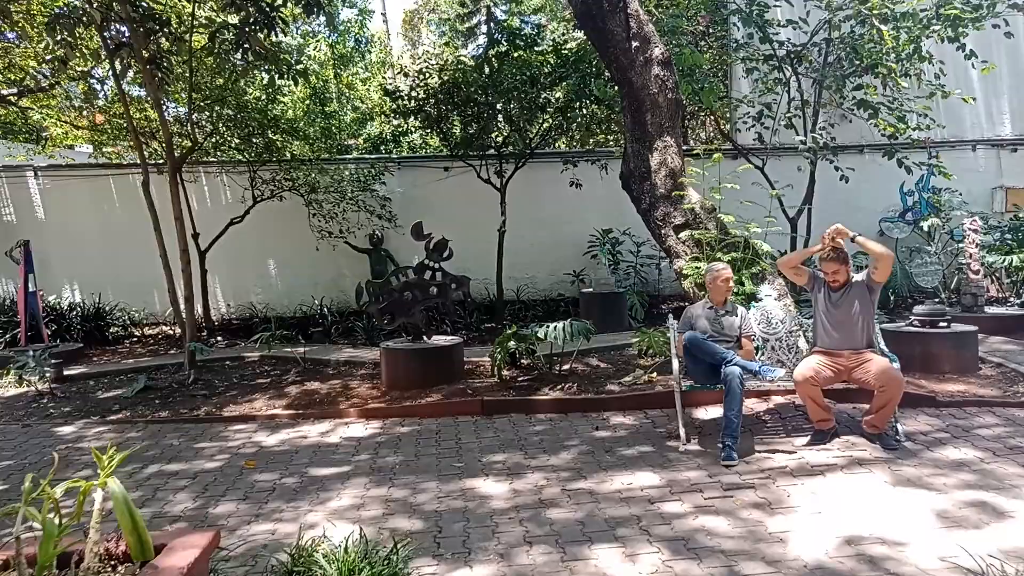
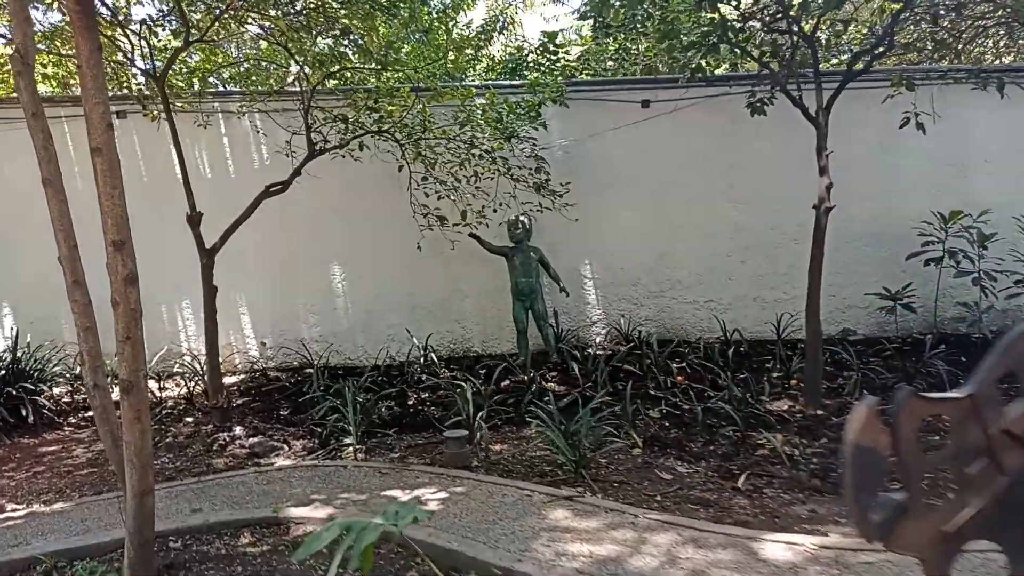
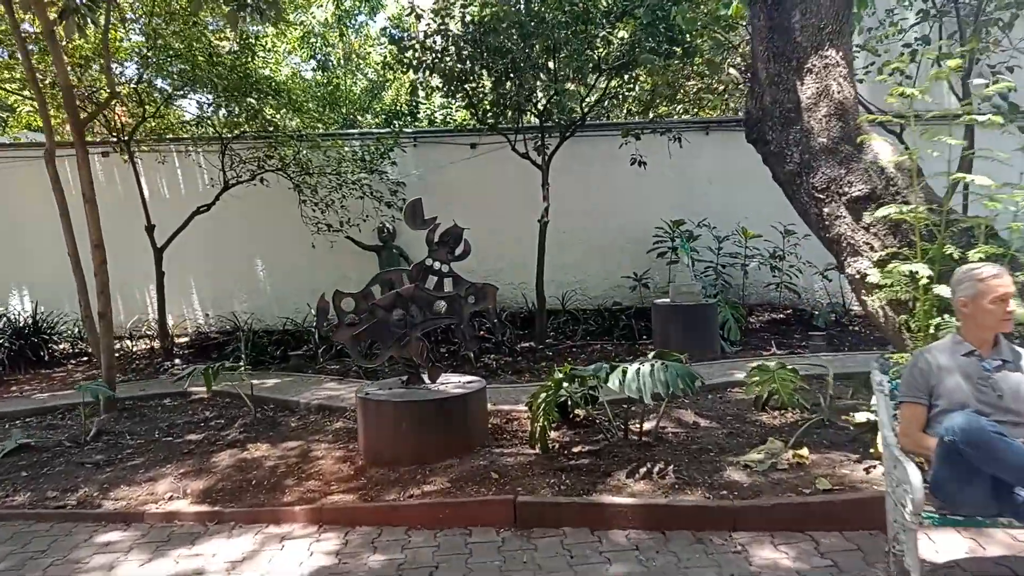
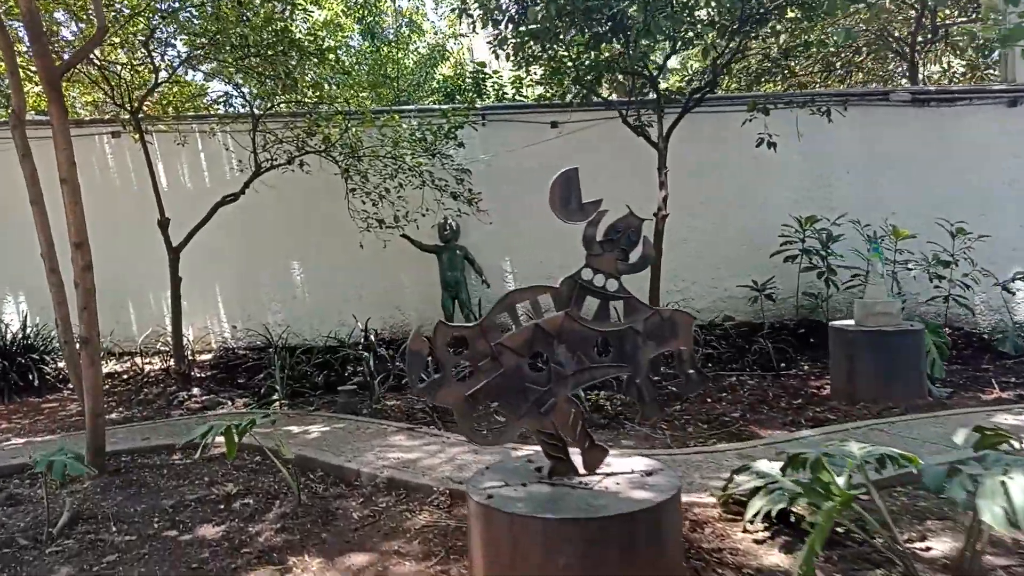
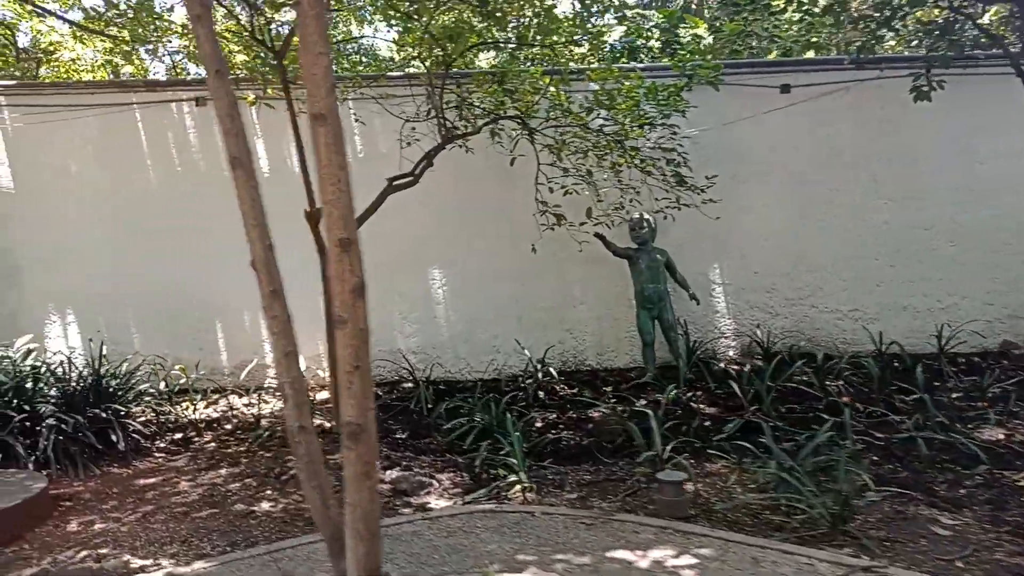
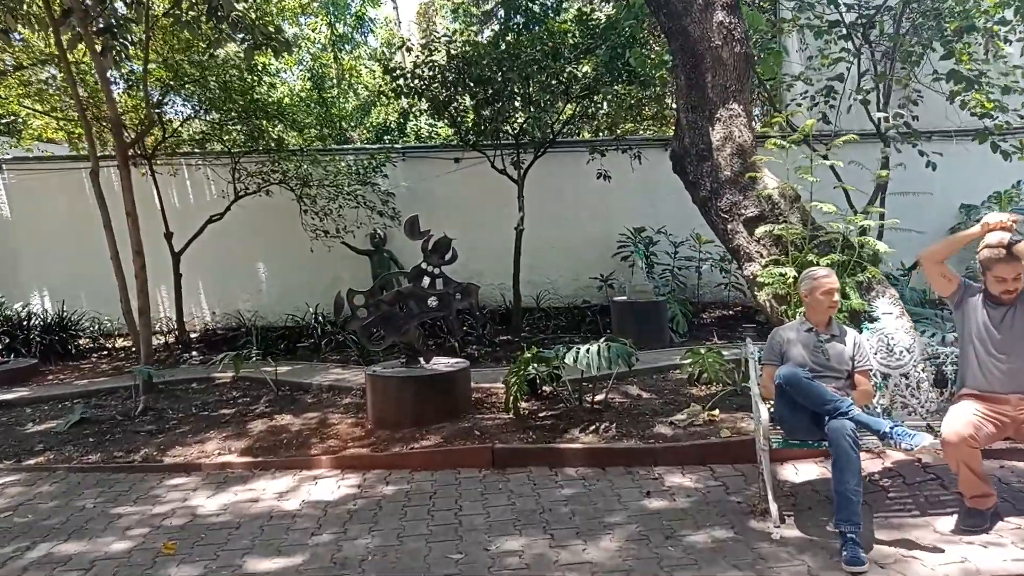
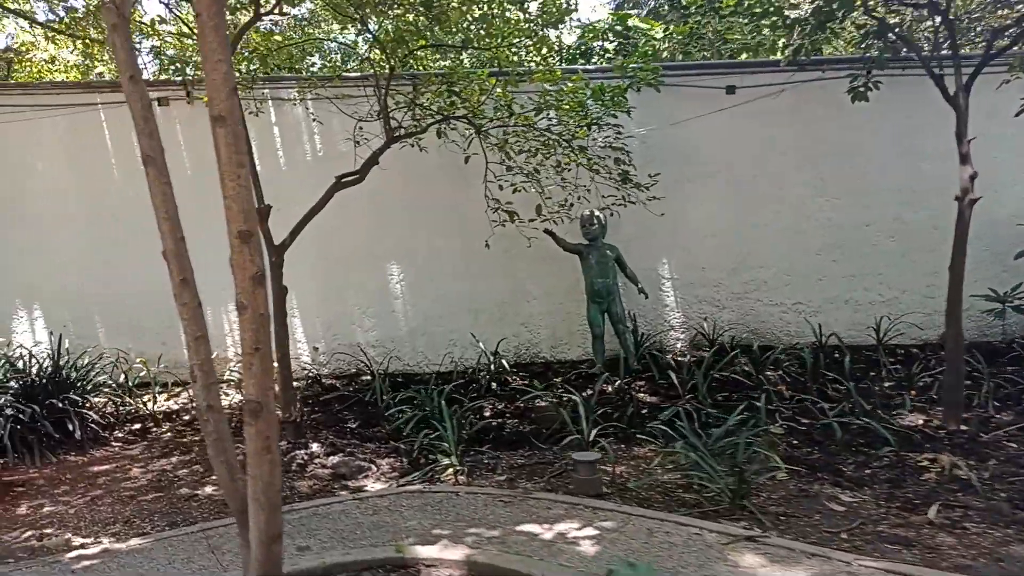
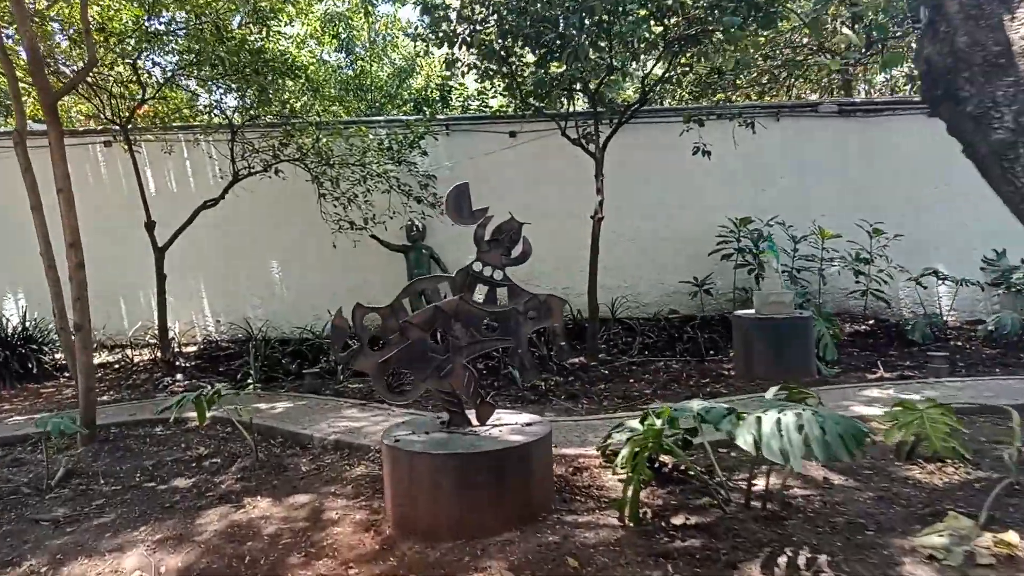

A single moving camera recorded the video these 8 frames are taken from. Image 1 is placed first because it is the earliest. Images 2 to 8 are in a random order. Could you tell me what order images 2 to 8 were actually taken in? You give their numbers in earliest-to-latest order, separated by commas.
6, 3, 8, 4, 2, 7, 5
